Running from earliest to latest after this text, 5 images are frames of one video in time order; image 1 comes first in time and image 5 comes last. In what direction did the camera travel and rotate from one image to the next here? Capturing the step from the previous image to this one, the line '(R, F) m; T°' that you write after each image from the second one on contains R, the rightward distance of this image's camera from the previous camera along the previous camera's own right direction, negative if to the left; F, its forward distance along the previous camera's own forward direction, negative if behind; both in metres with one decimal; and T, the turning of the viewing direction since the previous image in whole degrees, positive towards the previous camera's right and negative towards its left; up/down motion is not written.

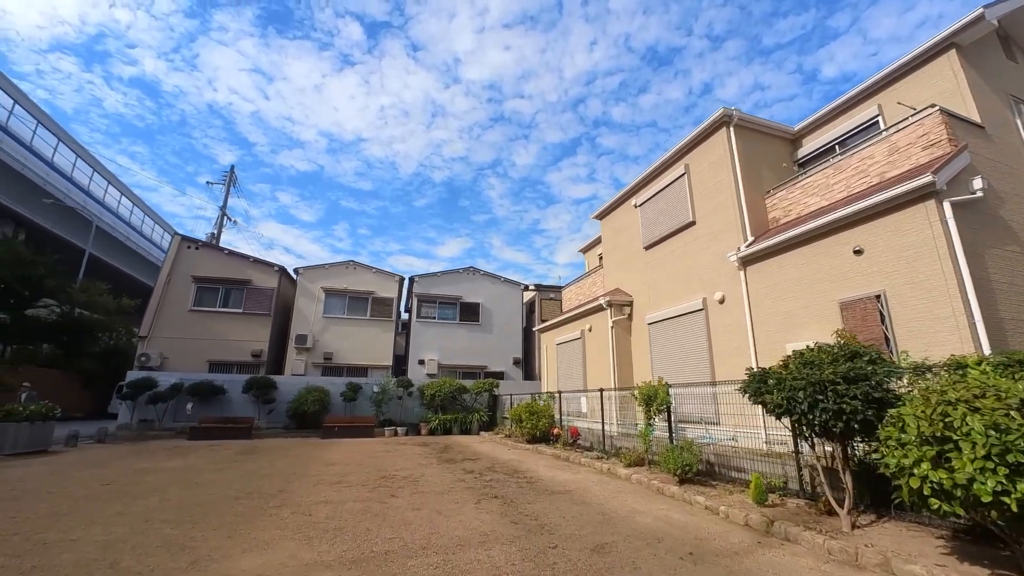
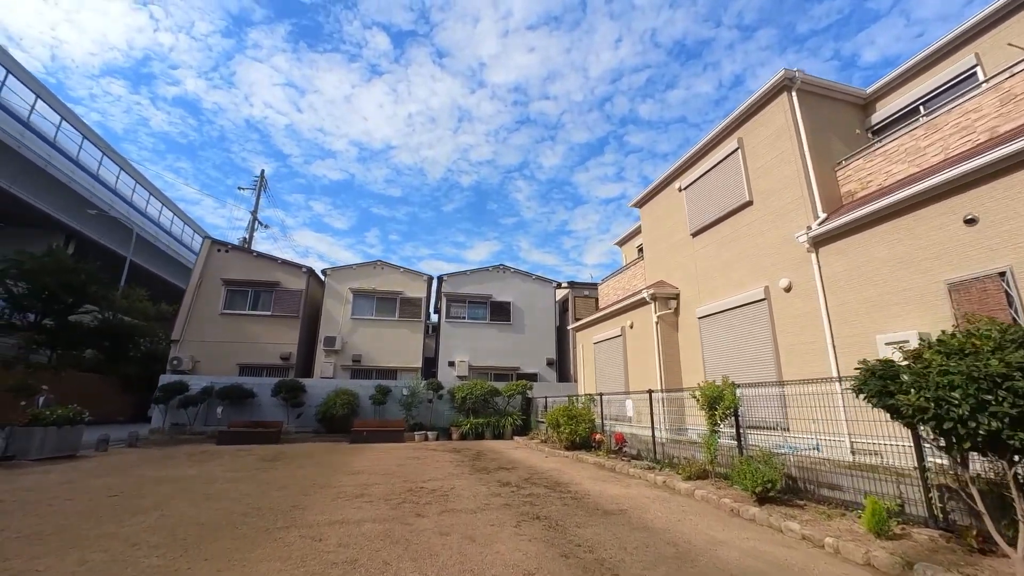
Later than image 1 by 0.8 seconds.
(-0.1, +0.8) m; -4°
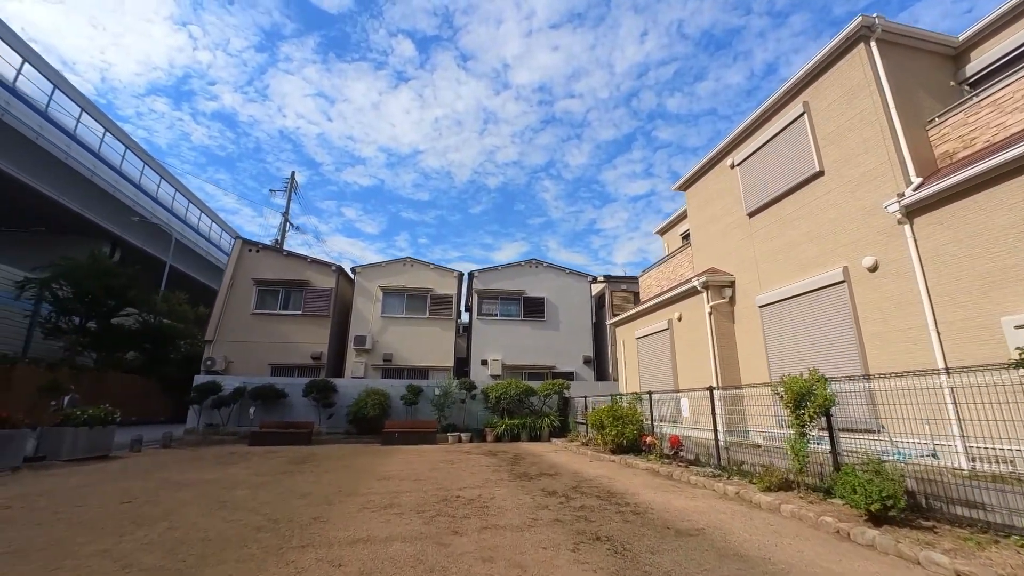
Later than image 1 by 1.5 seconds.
(-0.2, +0.7) m; -4°
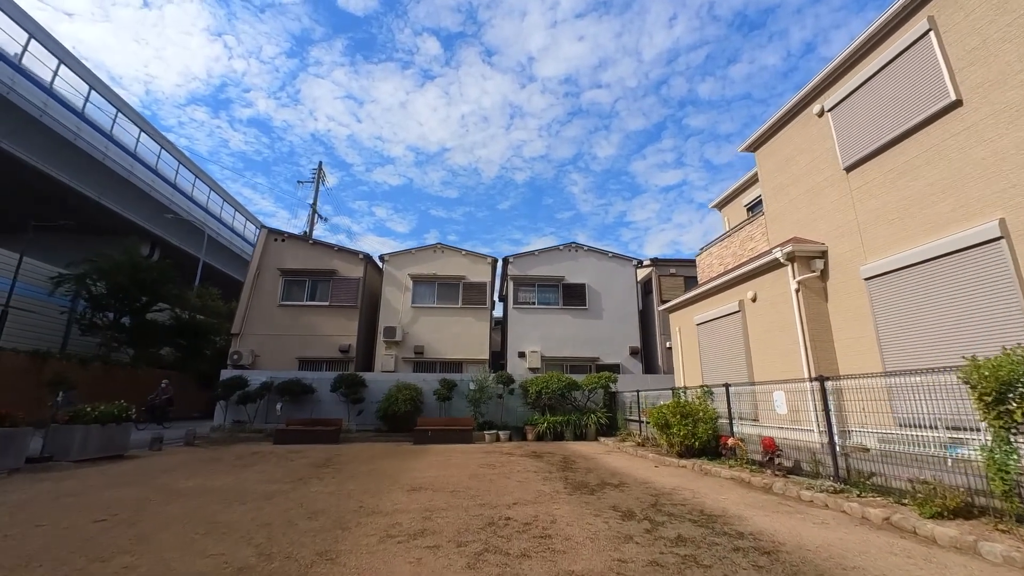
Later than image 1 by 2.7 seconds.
(-0.3, +1.2) m; -4°
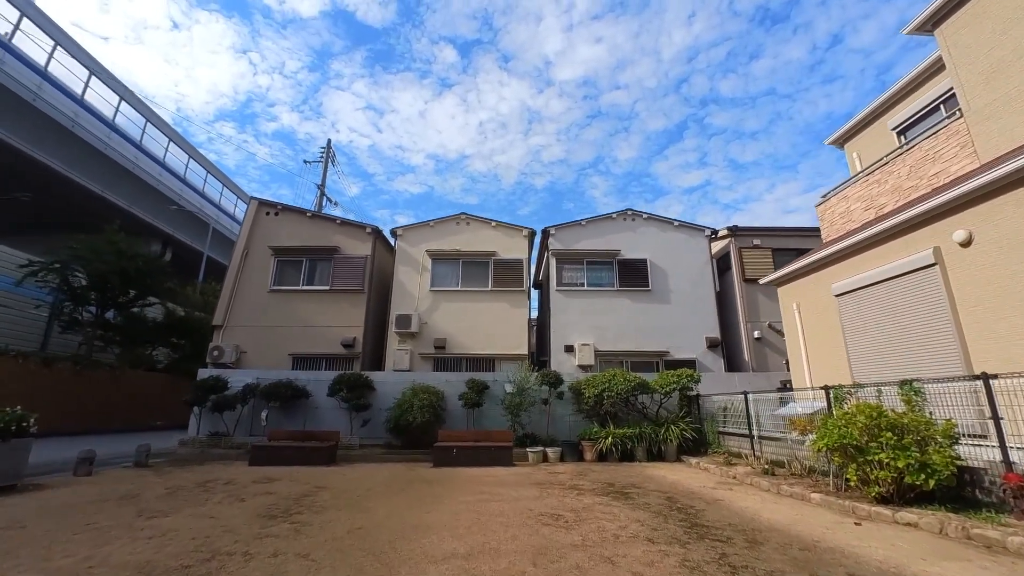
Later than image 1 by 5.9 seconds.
(-0.6, +3.0) m; -3°
